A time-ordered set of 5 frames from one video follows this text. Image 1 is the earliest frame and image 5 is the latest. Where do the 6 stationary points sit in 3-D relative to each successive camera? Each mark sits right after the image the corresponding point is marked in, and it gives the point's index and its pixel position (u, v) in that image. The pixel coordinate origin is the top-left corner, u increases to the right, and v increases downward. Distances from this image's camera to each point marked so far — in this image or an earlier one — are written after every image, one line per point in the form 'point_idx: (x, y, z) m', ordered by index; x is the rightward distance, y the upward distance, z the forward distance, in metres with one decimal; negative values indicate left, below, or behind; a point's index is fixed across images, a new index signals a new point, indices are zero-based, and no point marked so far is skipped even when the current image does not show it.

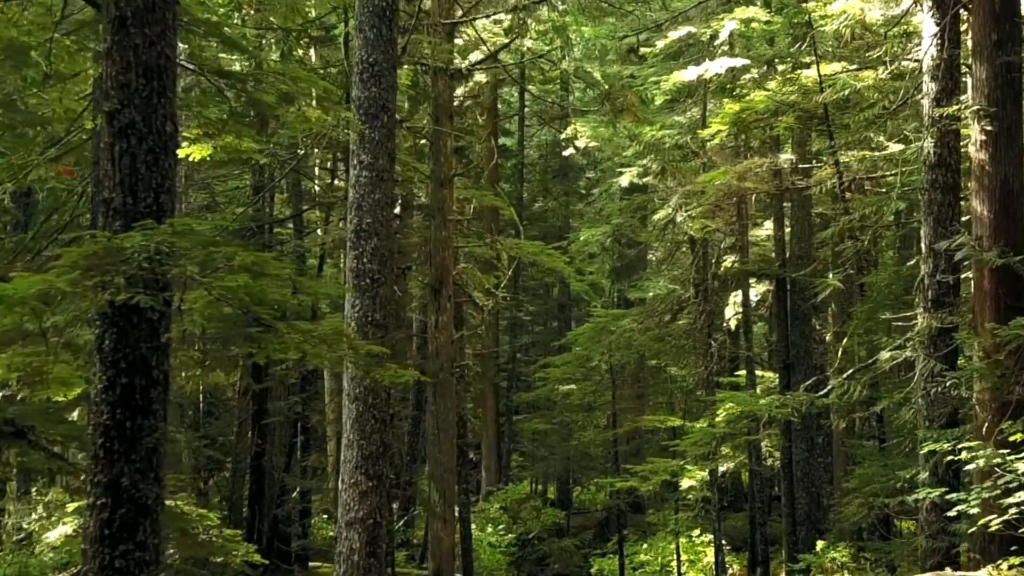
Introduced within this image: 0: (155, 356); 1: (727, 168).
0: (-2.6, -0.5, +6.0) m
1: (+4.3, +2.4, +16.4) m
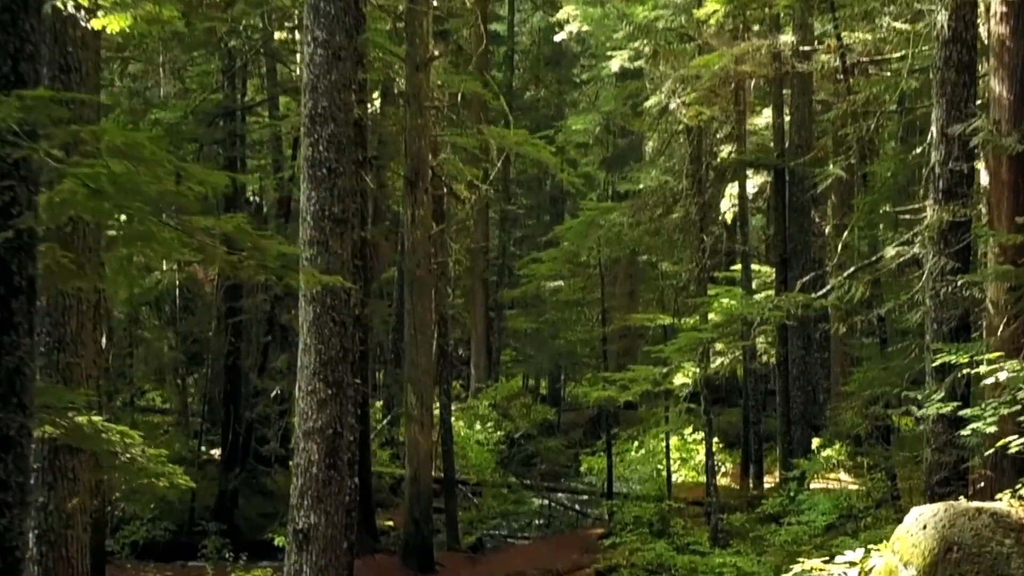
0: (-3.0, +0.2, +5.0) m
1: (+3.9, +4.4, +14.9) m
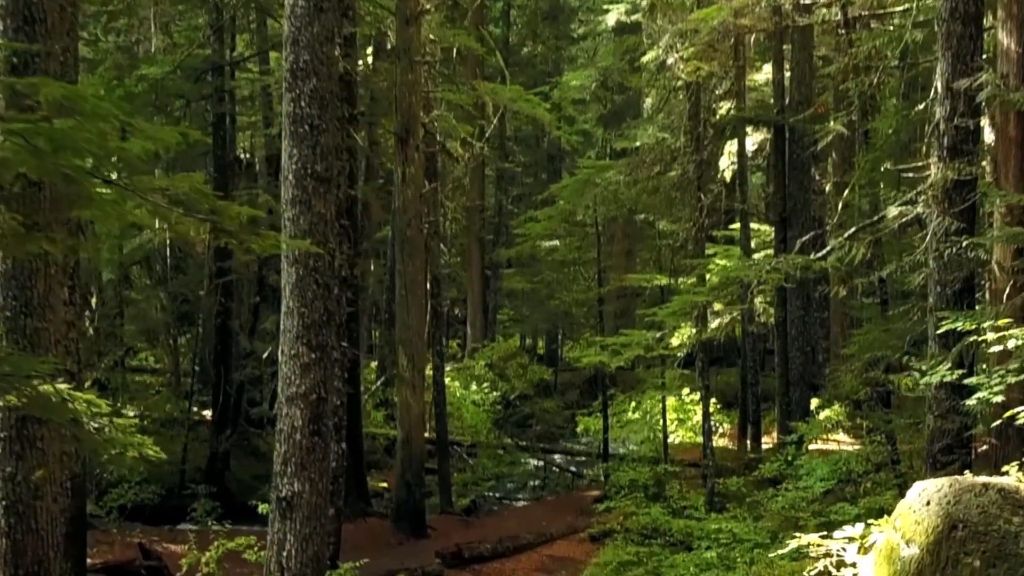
0: (-3.1, +0.4, +4.6) m
1: (+3.8, +5.1, +14.4) m
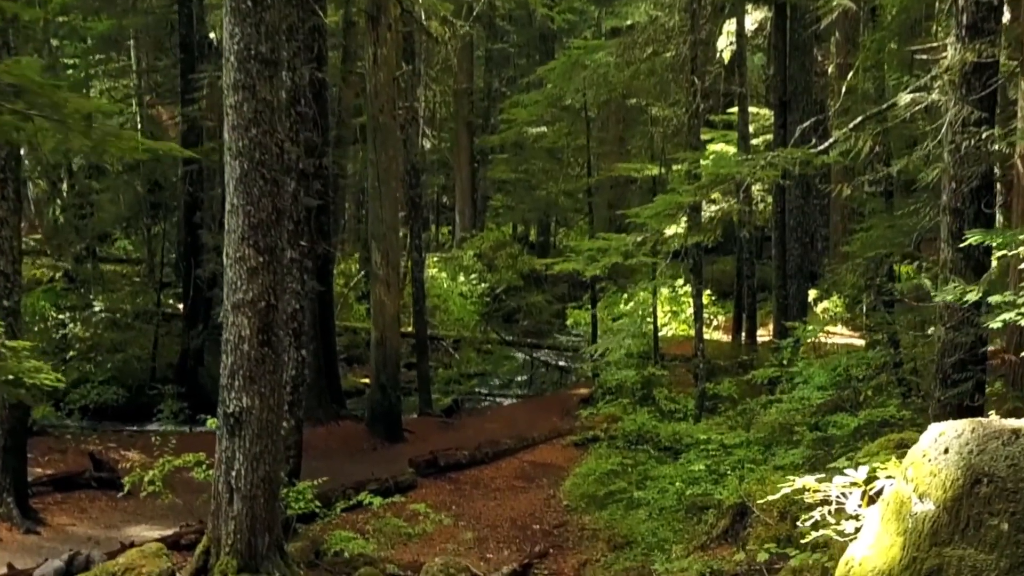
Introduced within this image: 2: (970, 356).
0: (-3.4, +0.8, +3.7) m
1: (+3.5, +6.9, +12.7) m
2: (+4.1, -0.6, +7.3) m
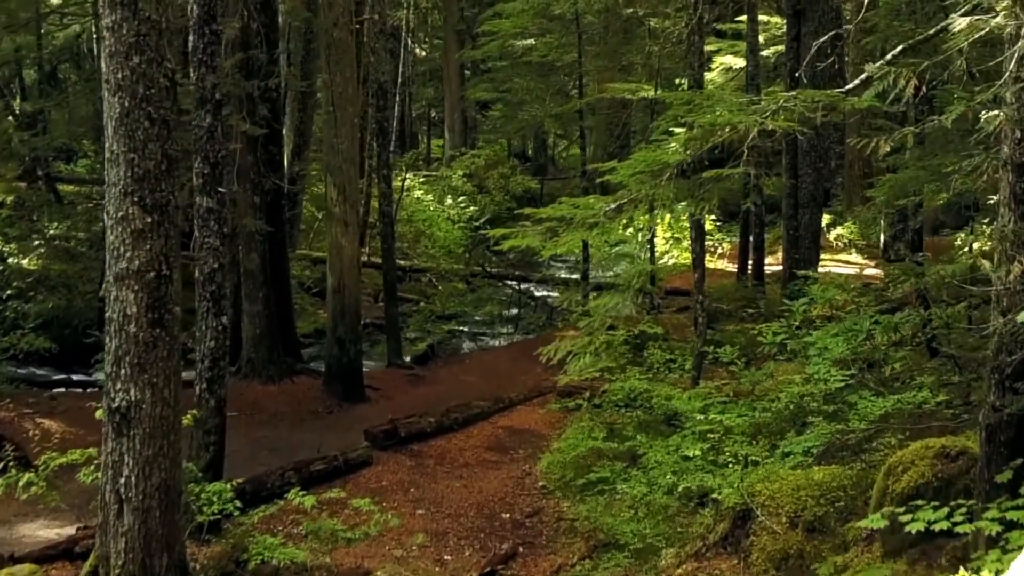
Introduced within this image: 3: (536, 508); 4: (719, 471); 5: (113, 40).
0: (-3.7, +0.6, +2.1) m
1: (+3.2, +7.6, +10.3) m
2: (+3.7, -0.4, +5.8) m
3: (+0.3, -2.4, +8.7) m
4: (+1.9, -1.7, +7.6) m
5: (-2.9, +1.8, +5.9) m
